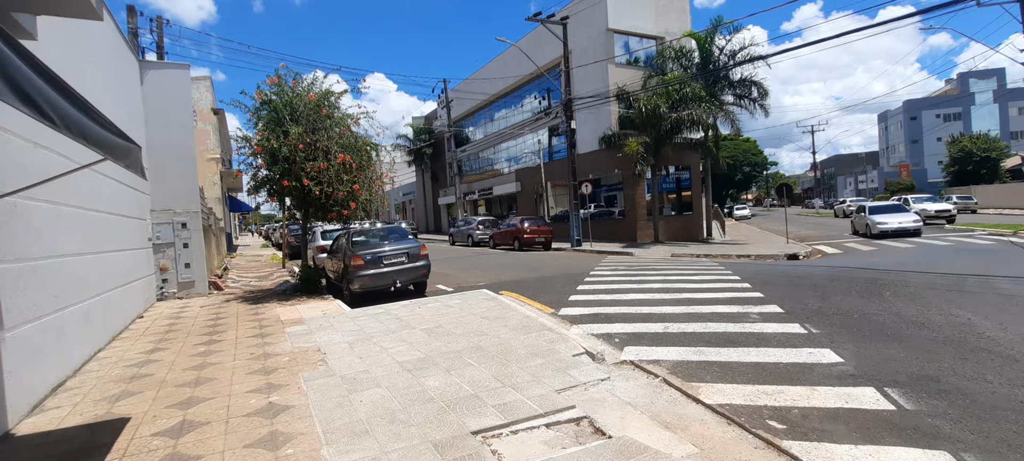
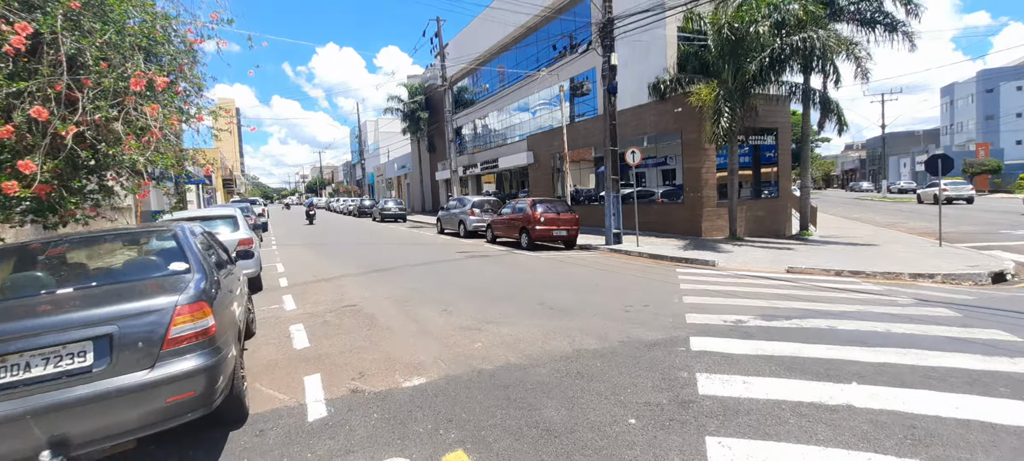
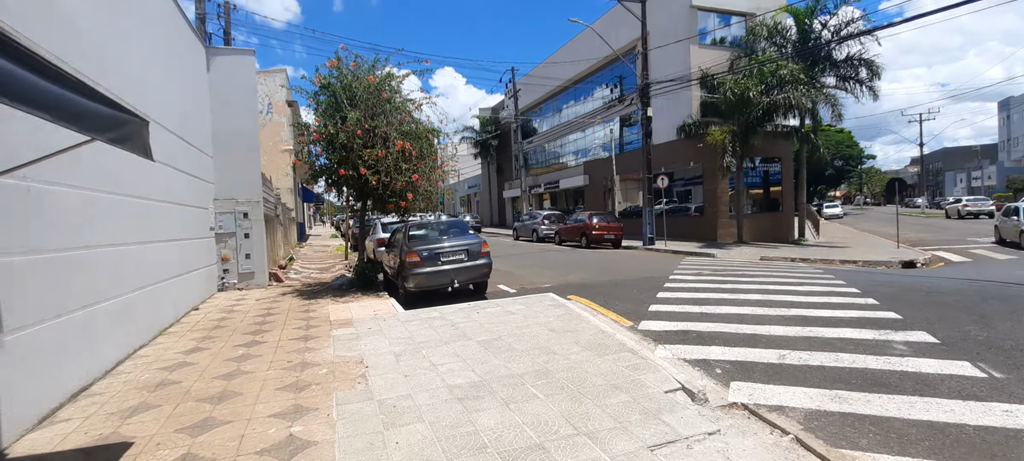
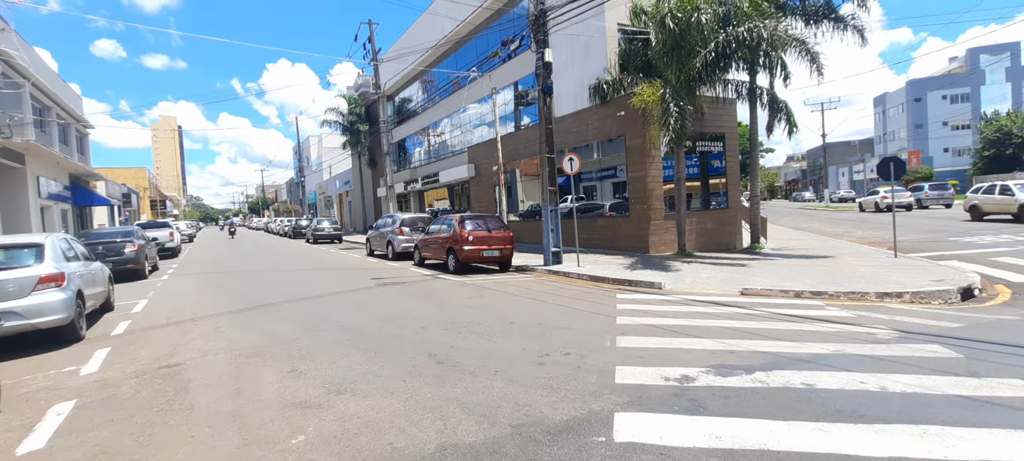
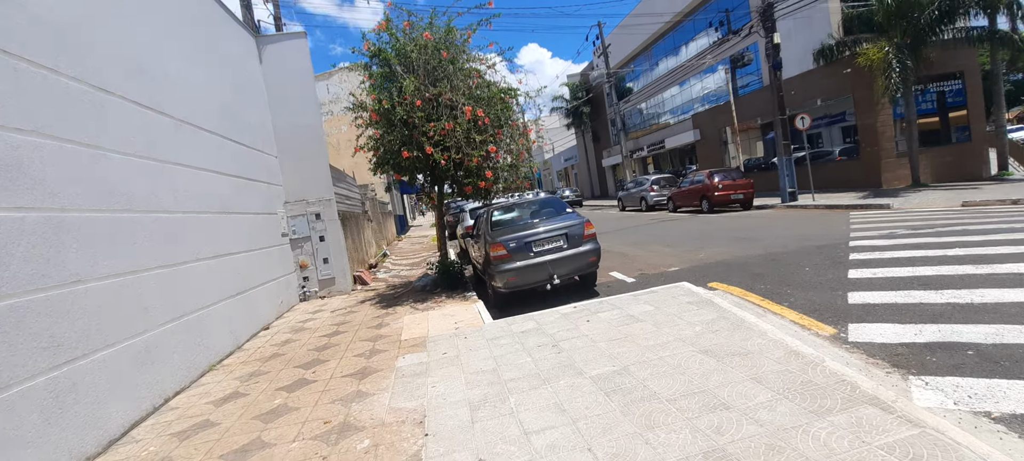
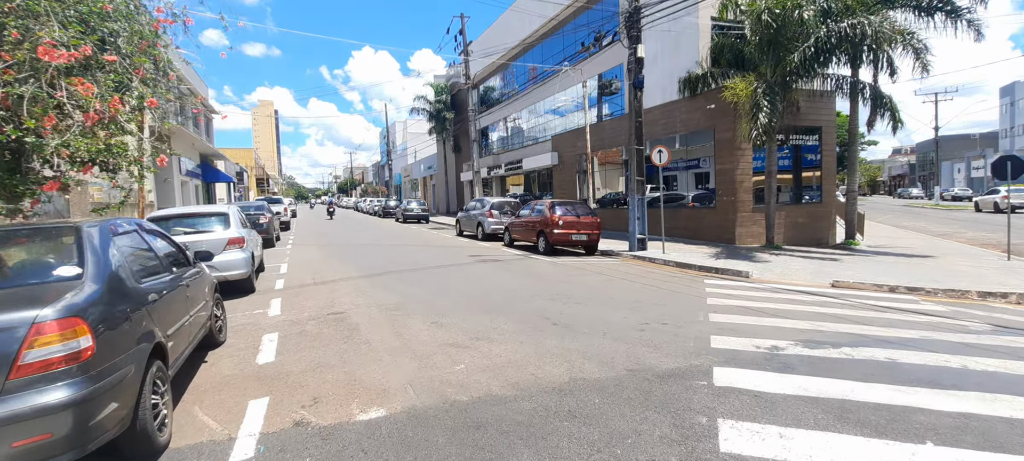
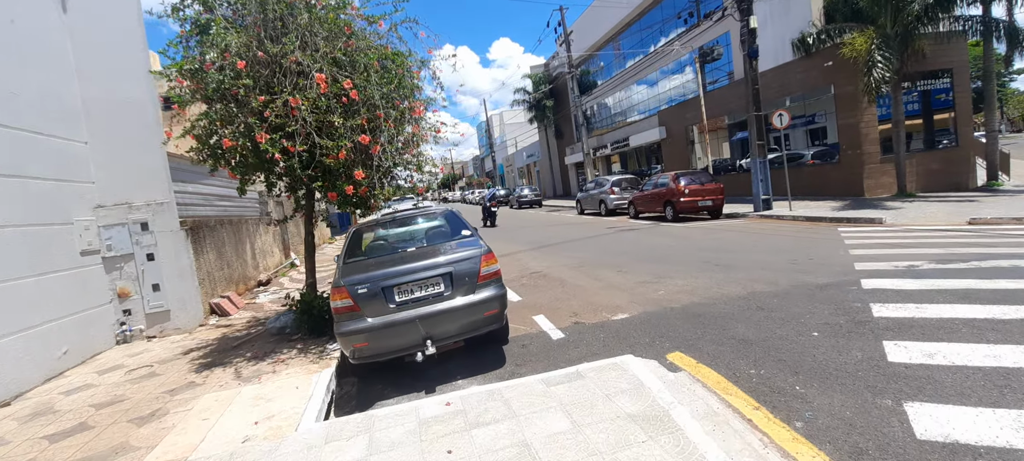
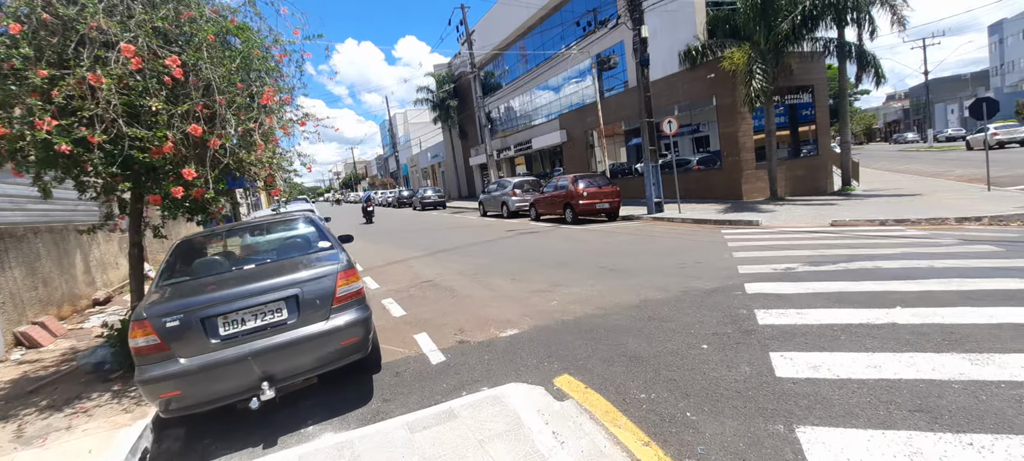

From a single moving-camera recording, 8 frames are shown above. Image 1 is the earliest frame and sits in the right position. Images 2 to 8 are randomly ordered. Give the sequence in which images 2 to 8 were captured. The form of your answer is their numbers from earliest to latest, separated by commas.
3, 5, 7, 8, 2, 6, 4
